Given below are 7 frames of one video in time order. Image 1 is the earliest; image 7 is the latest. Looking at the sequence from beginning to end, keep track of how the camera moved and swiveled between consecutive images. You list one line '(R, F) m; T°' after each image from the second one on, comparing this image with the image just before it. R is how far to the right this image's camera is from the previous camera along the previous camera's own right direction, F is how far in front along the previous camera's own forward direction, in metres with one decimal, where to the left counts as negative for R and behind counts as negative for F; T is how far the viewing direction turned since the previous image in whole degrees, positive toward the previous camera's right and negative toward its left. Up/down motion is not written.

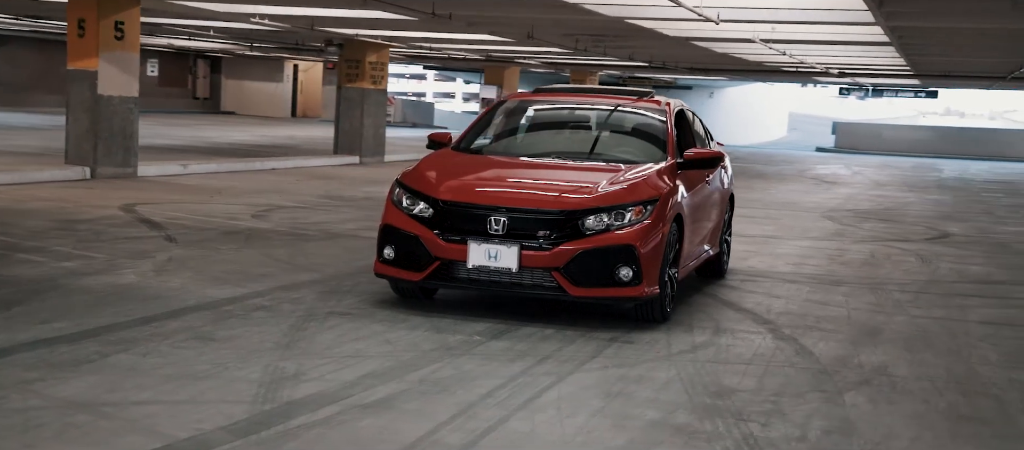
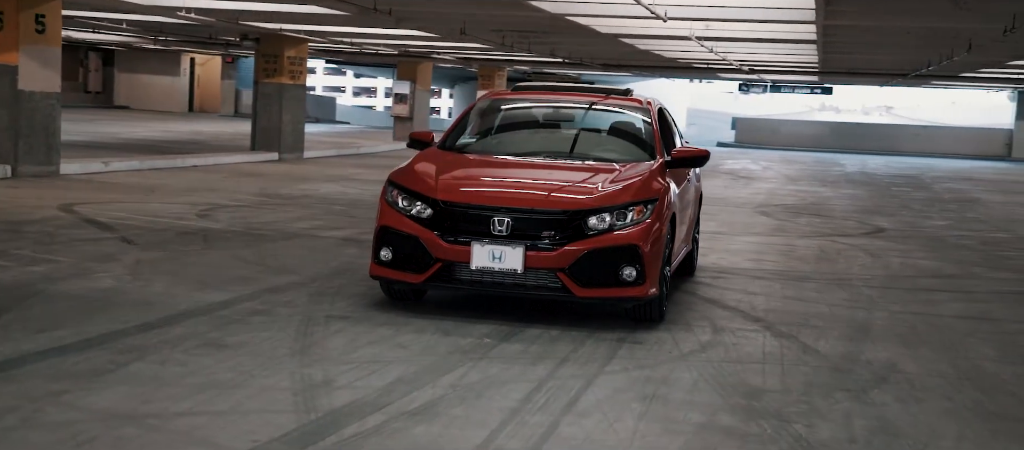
(-0.3, 0.0) m; +3°
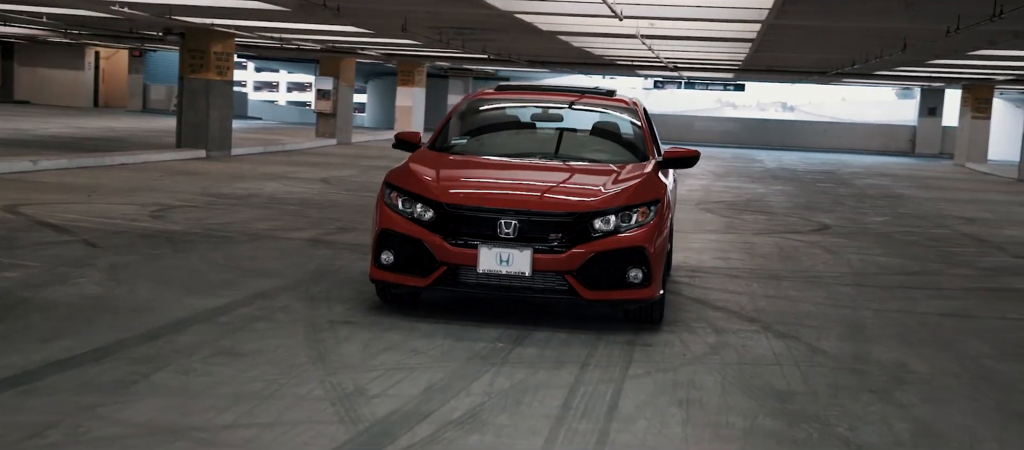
(-0.2, 0.0) m; +3°
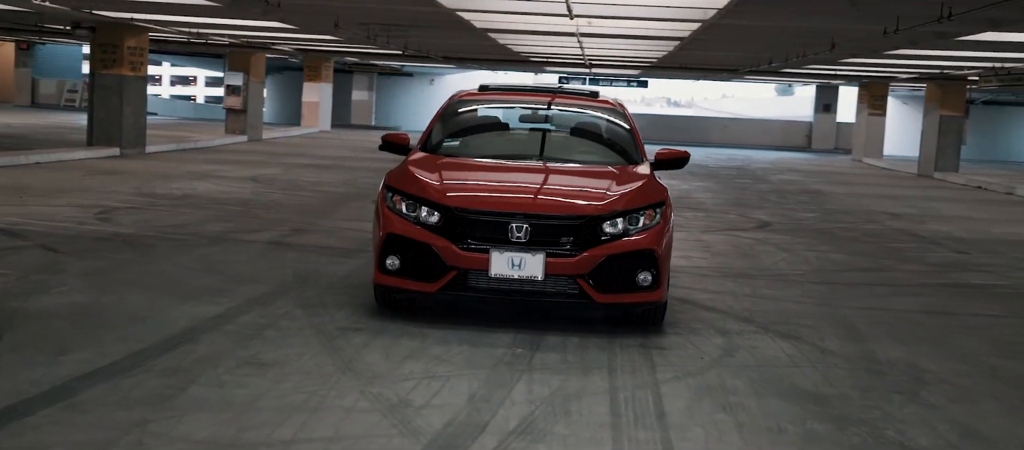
(-0.3, 0.0) m; +3°
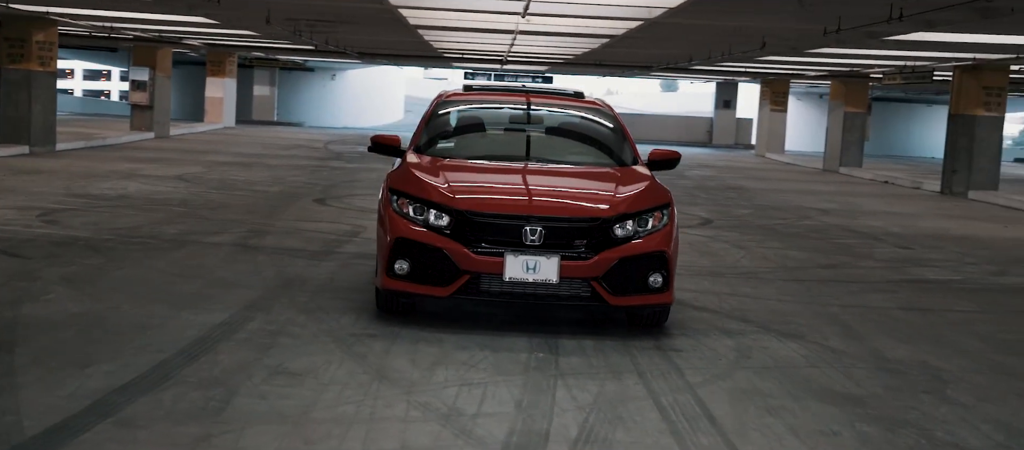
(-0.3, 0.0) m; +3°
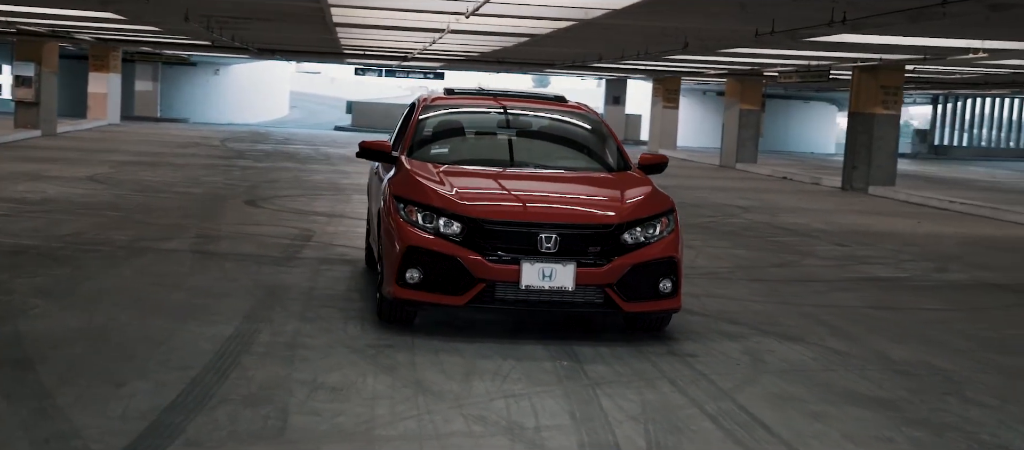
(-0.3, 0.0) m; +4°
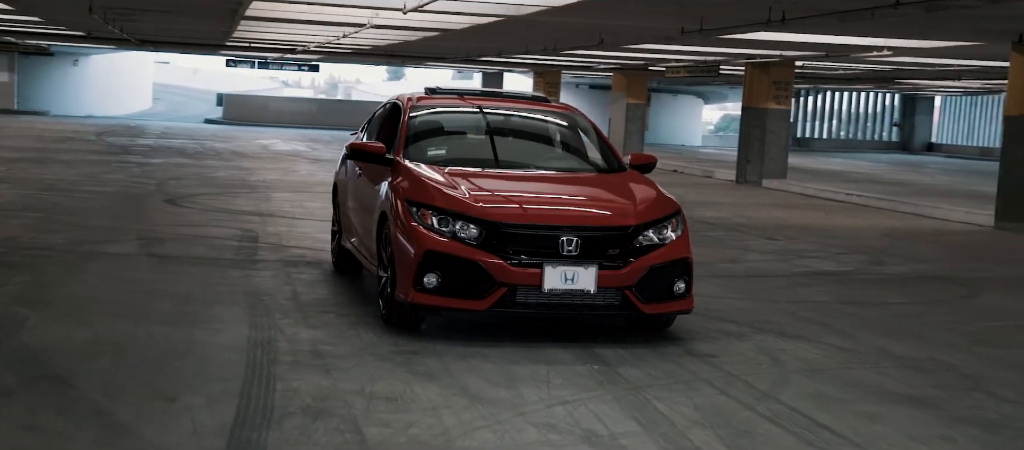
(-0.4, 0.0) m; +4°
